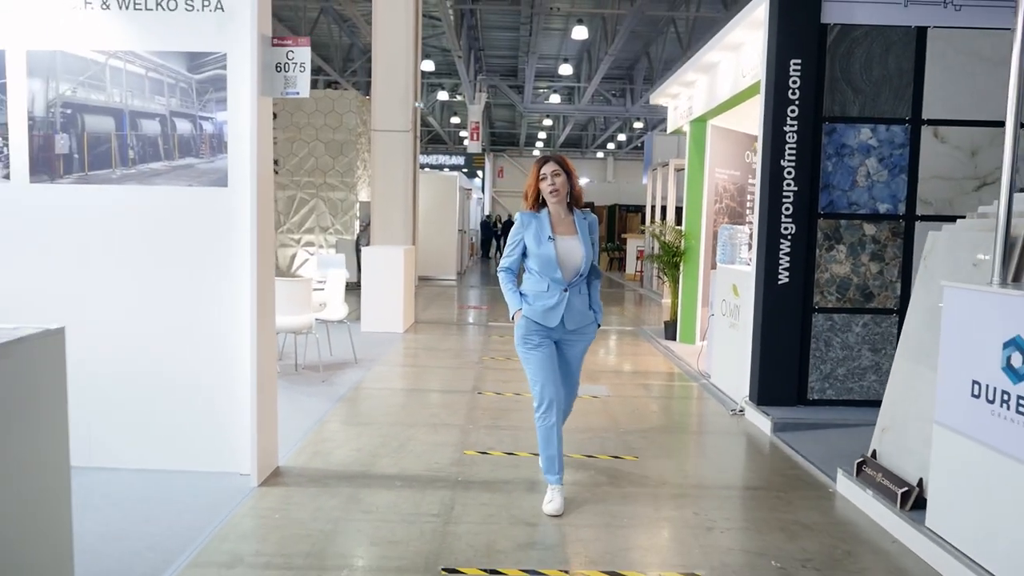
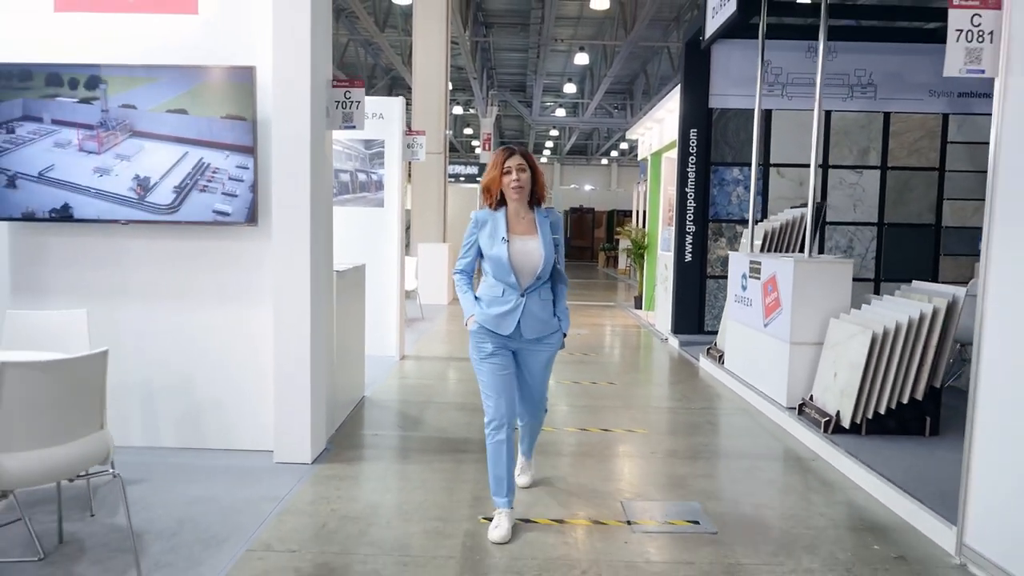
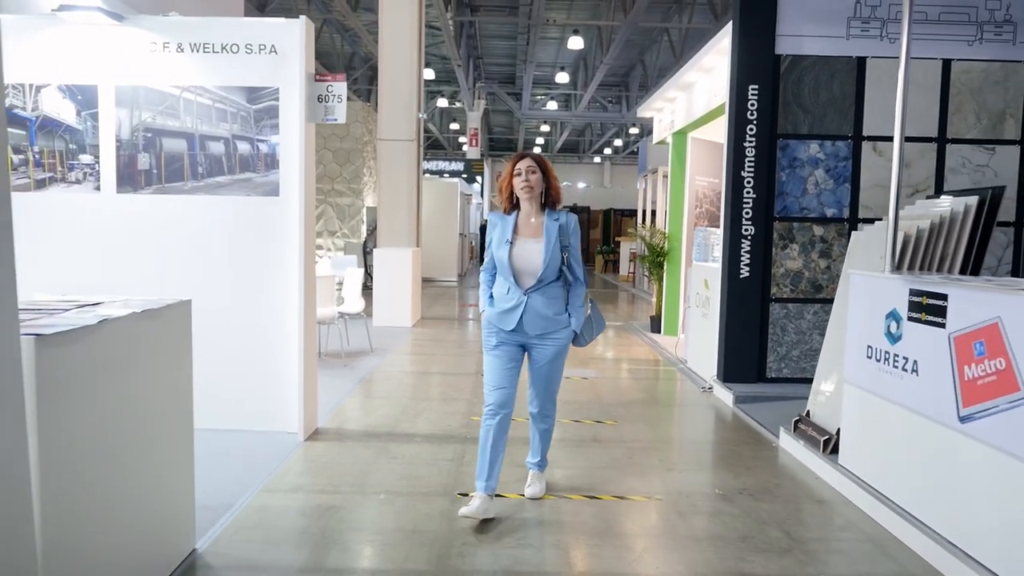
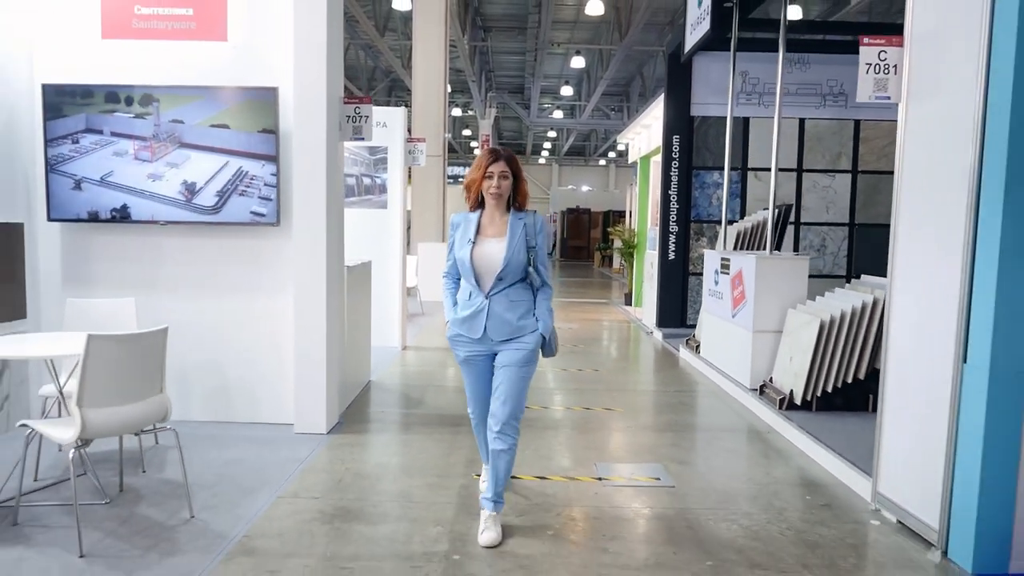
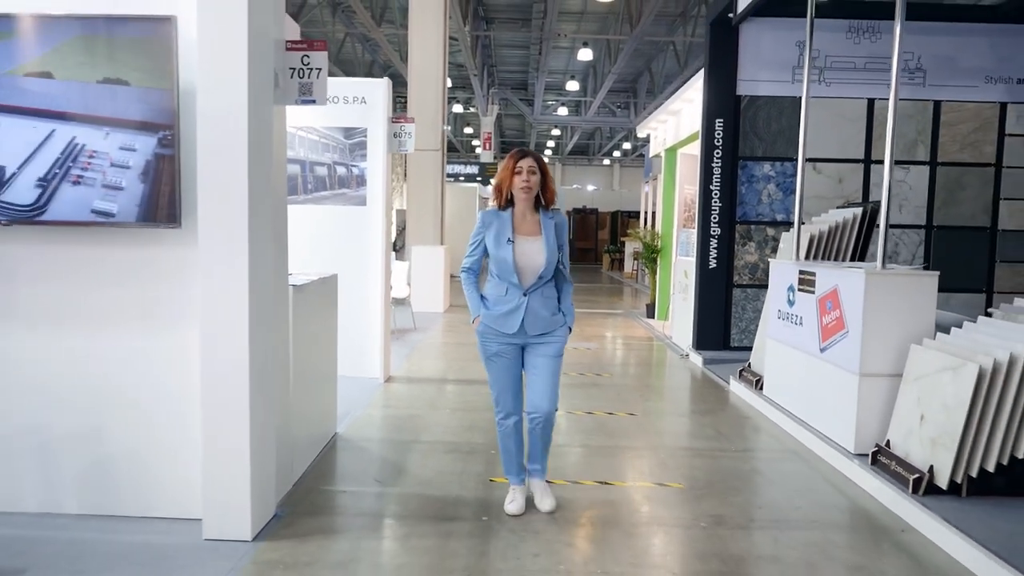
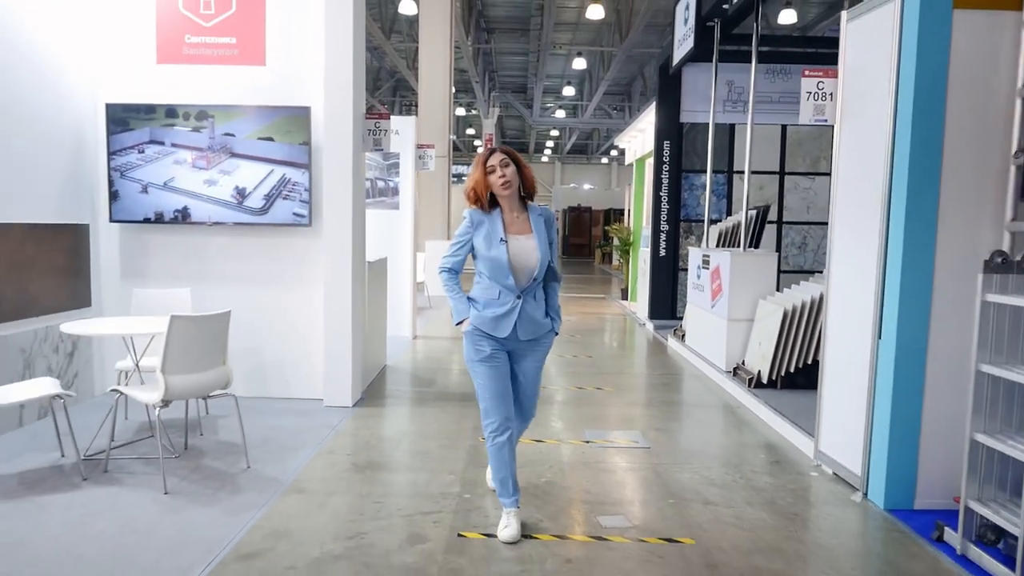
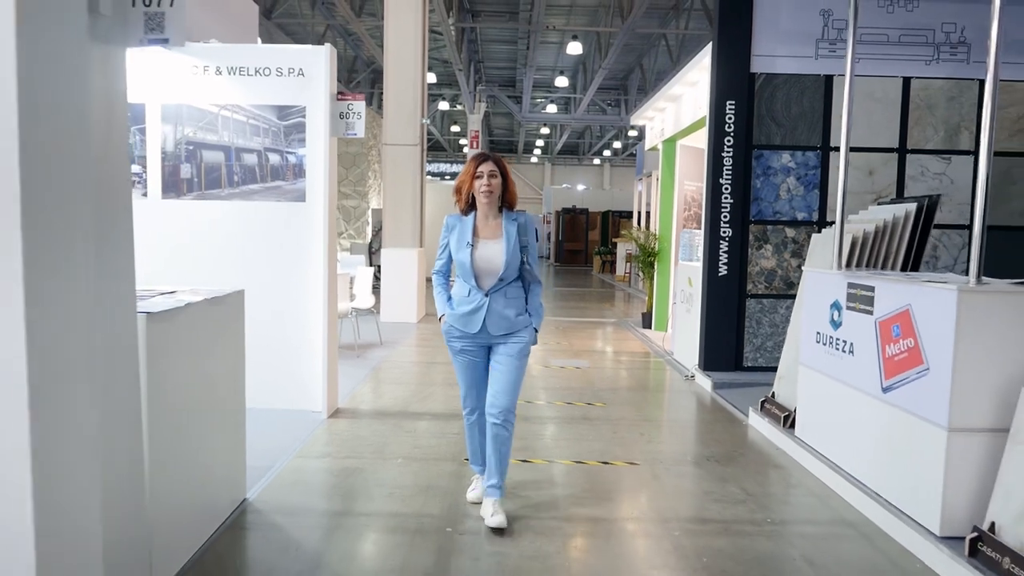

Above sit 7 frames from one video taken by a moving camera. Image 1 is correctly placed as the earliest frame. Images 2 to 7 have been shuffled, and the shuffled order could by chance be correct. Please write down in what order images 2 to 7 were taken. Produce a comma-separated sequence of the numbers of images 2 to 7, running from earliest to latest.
3, 7, 5, 2, 4, 6
